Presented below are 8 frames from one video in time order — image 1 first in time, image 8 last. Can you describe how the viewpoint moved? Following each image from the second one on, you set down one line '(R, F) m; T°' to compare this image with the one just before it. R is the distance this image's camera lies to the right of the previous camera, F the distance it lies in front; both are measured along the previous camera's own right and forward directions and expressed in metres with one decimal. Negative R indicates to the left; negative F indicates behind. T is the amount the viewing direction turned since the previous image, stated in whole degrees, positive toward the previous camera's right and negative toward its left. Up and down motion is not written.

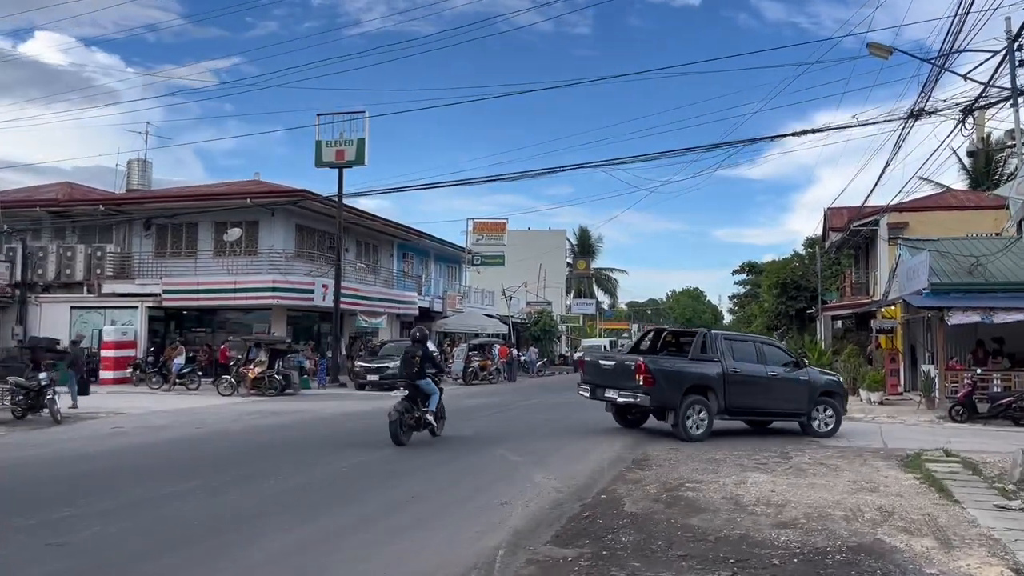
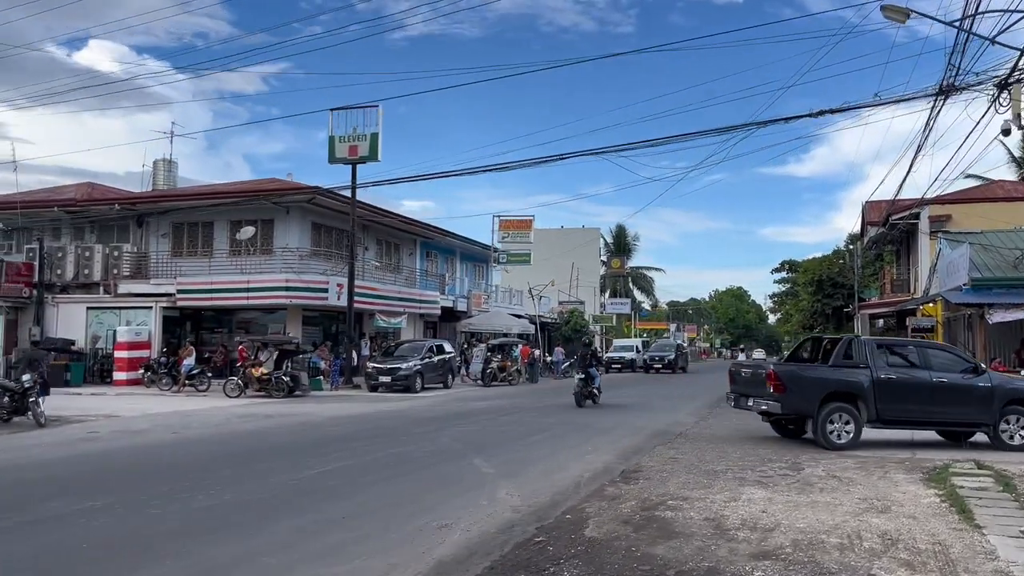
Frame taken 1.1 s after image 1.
(+0.8, +1.0) m; -3°
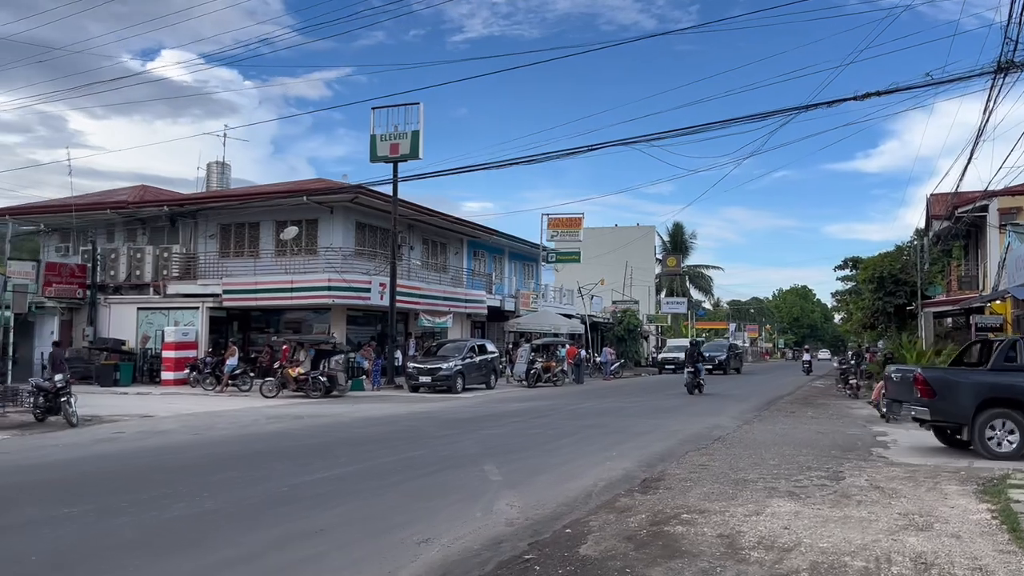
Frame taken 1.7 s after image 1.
(+0.6, +0.6) m; -4°
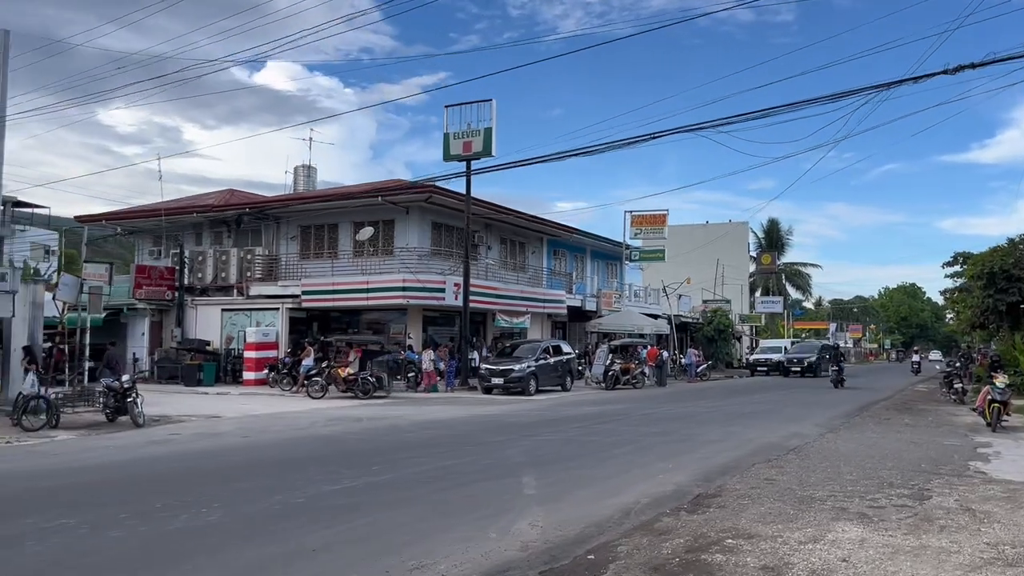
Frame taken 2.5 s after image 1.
(+0.6, +0.7) m; -6°
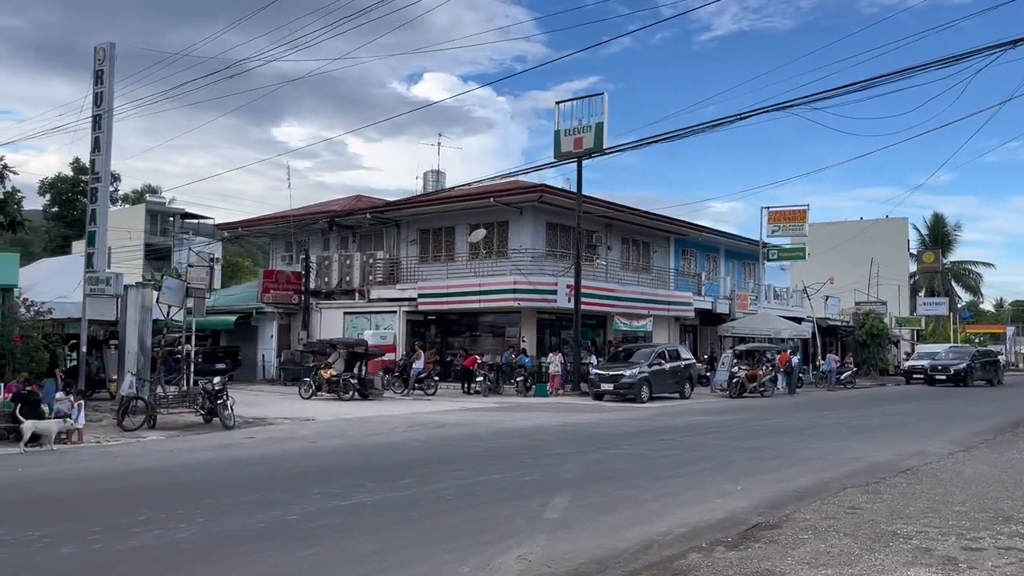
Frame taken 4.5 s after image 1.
(+1.2, +1.0) m; -10°
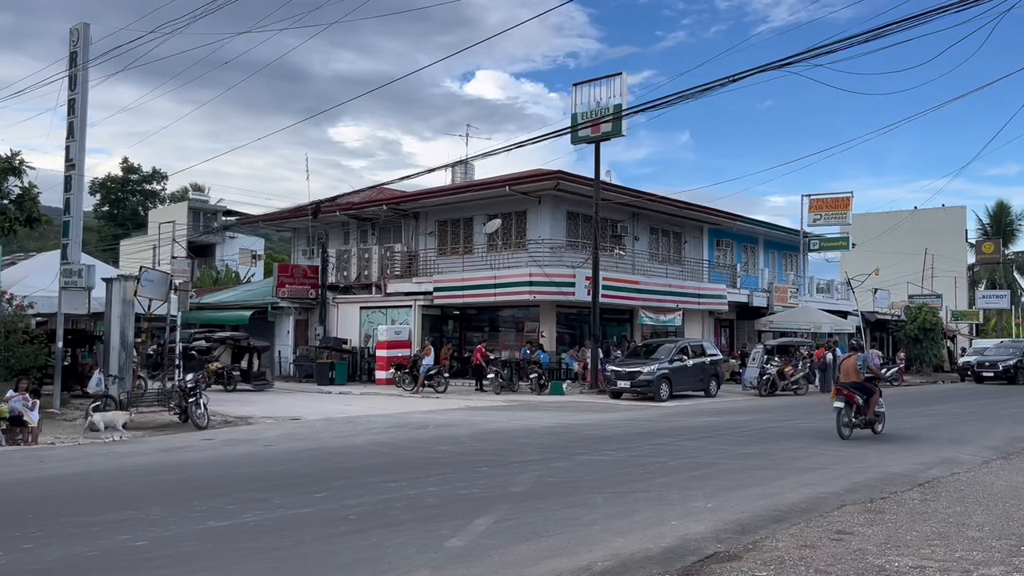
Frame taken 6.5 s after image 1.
(+1.2, +1.4) m; -3°
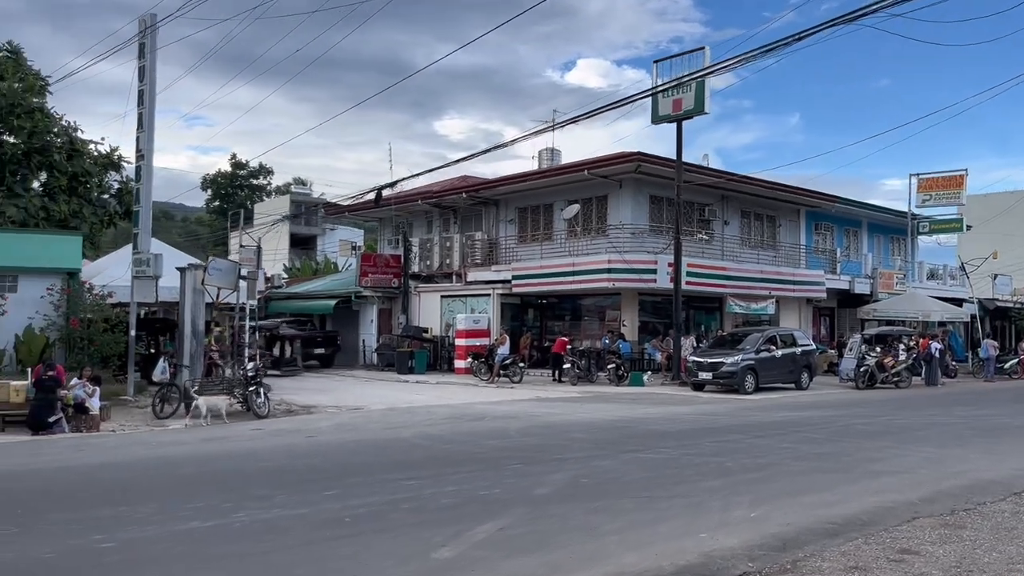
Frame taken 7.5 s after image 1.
(+0.7, +0.8) m; -7°
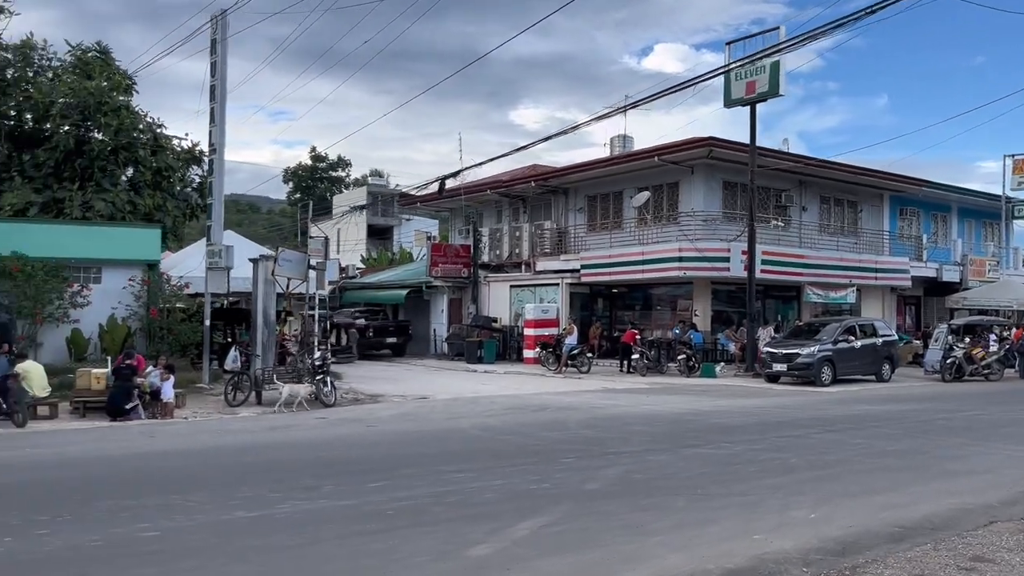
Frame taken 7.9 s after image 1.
(+0.2, +0.2) m; -5°
